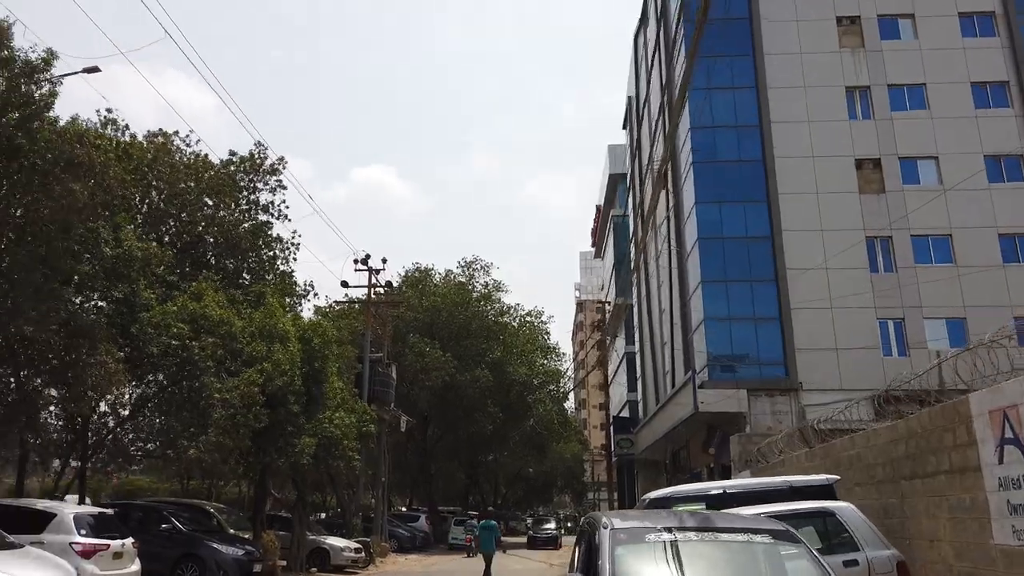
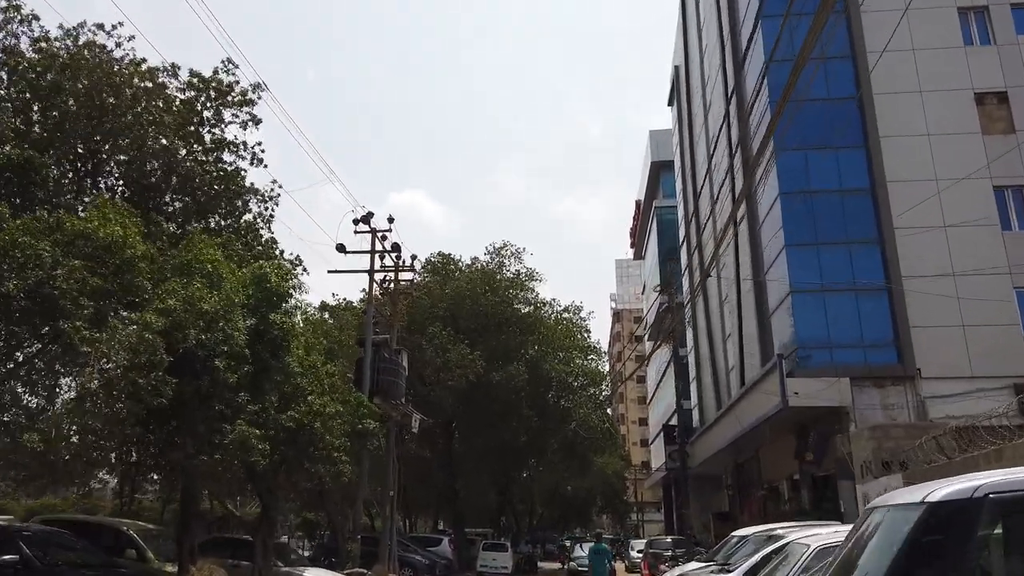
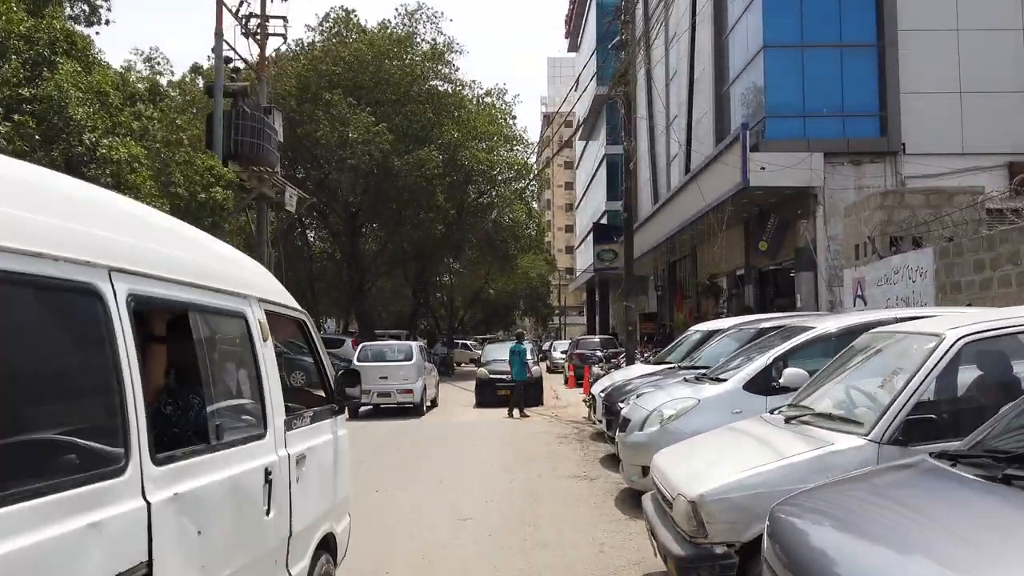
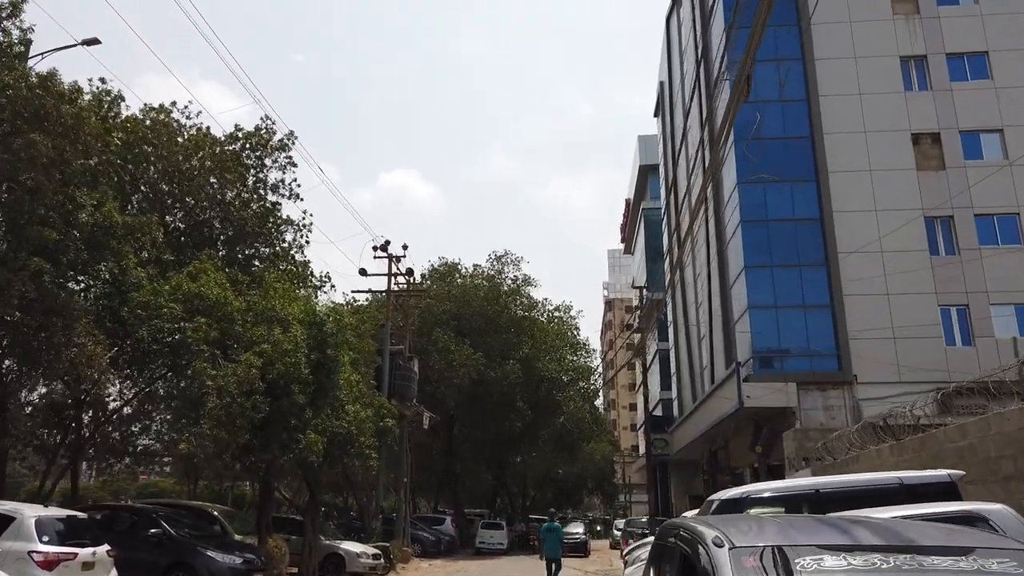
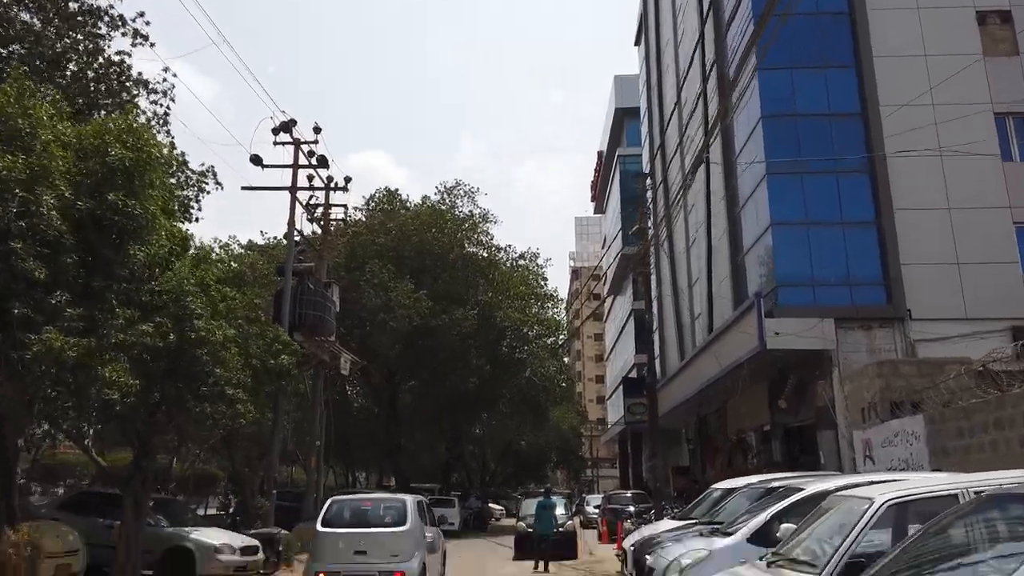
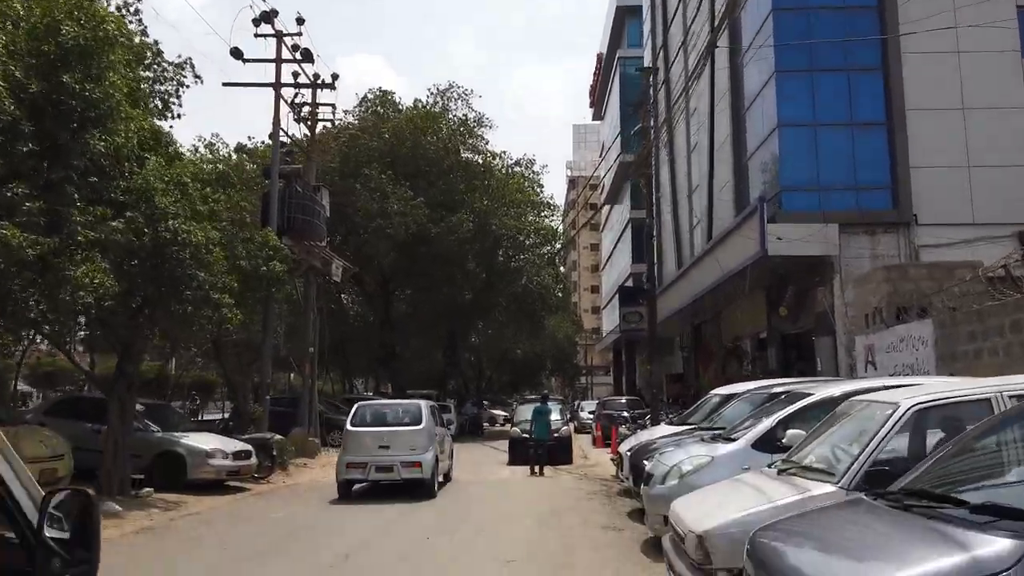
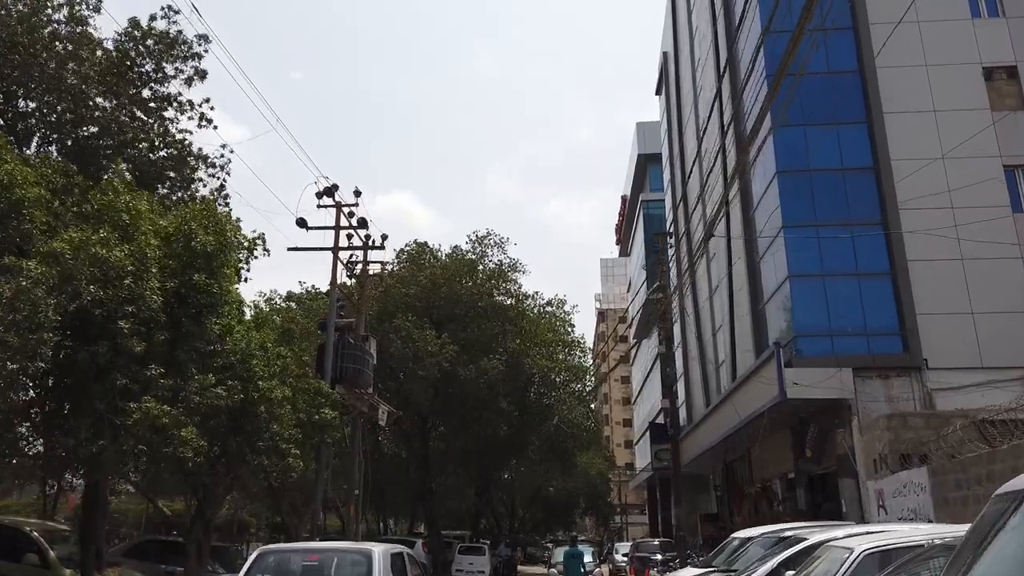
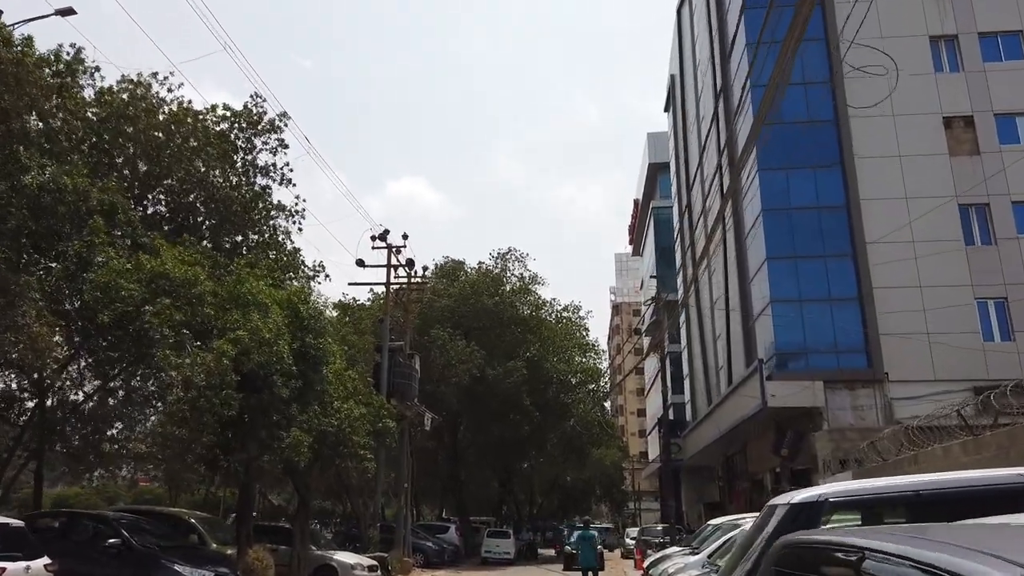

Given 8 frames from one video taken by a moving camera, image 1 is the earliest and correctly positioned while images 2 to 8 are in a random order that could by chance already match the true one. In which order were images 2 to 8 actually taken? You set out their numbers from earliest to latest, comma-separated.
4, 8, 2, 7, 5, 6, 3
